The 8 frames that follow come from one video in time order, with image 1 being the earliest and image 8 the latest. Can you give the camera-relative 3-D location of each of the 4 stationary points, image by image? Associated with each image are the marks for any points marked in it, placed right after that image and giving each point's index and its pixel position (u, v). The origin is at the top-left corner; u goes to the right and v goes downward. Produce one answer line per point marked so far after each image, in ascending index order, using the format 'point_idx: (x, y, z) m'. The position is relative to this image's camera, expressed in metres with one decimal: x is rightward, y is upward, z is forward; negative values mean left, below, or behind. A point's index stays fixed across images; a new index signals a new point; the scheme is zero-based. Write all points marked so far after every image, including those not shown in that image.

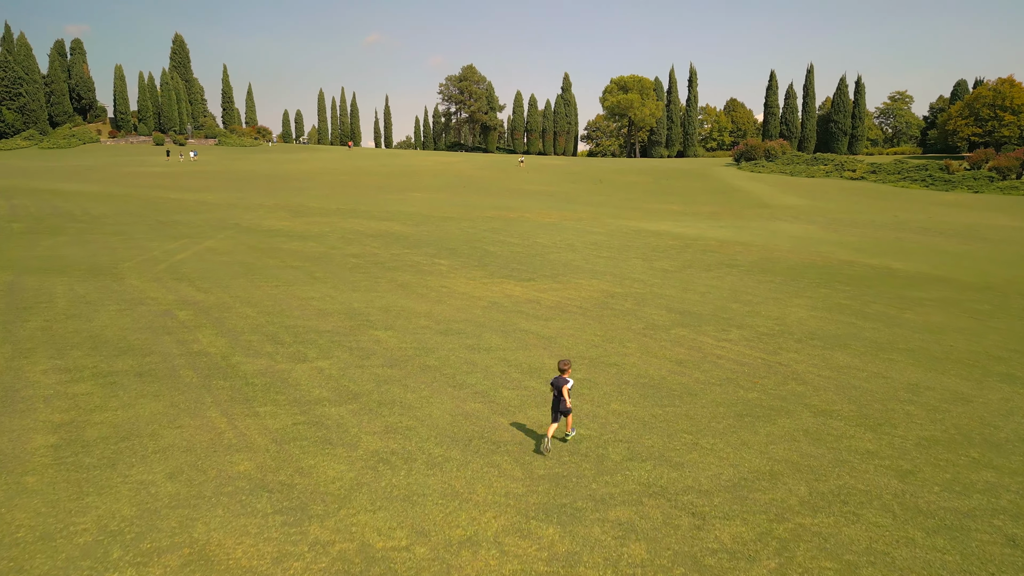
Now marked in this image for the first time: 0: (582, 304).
0: (+1.4, -0.3, +14.3) m
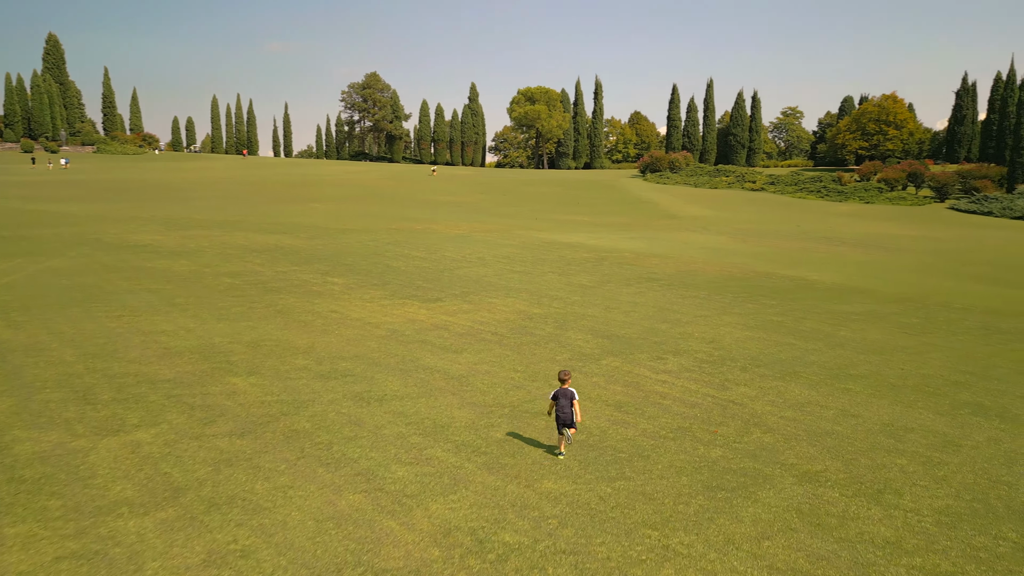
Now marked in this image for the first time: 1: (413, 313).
0: (-0.3, -0.7, +12.3) m
1: (-1.9, -0.5, +13.6) m
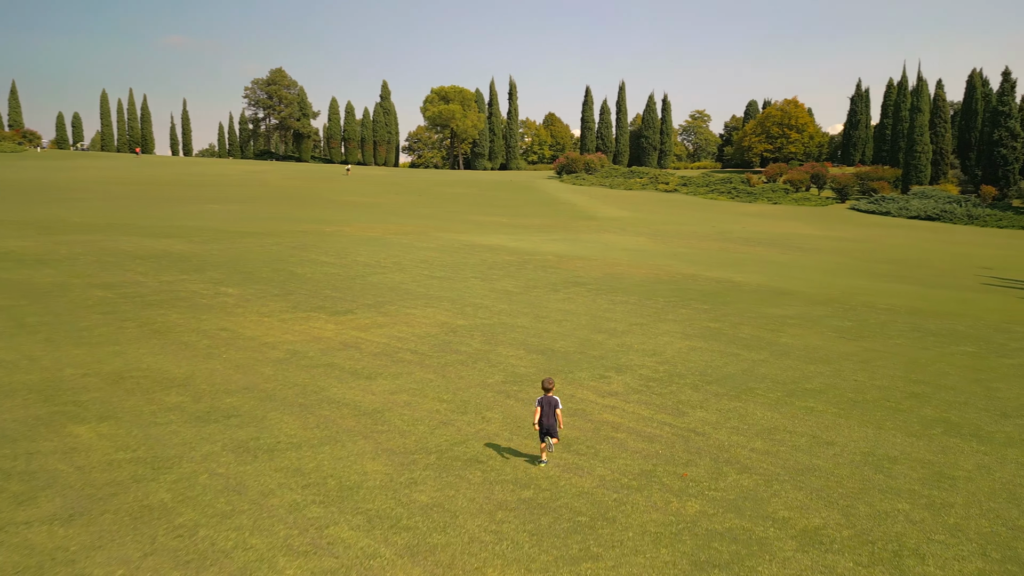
0: (-1.4, -0.9, +10.8) m
1: (-3.2, -0.7, +11.9) m
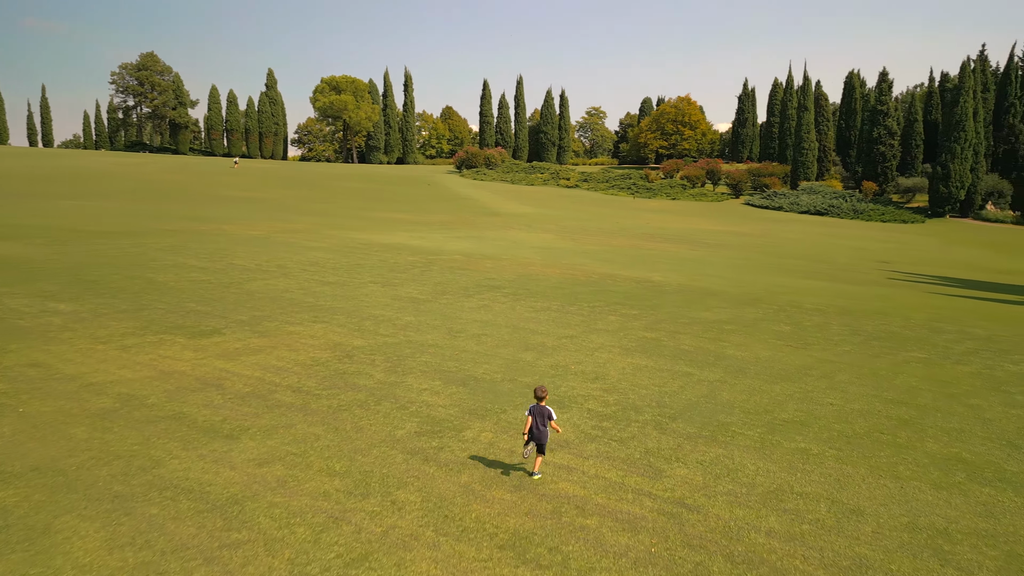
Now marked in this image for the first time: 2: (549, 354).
0: (-2.5, -1.1, +8.4) m
1: (-4.3, -0.9, +9.3) m
2: (+0.5, -1.0, +10.6) m
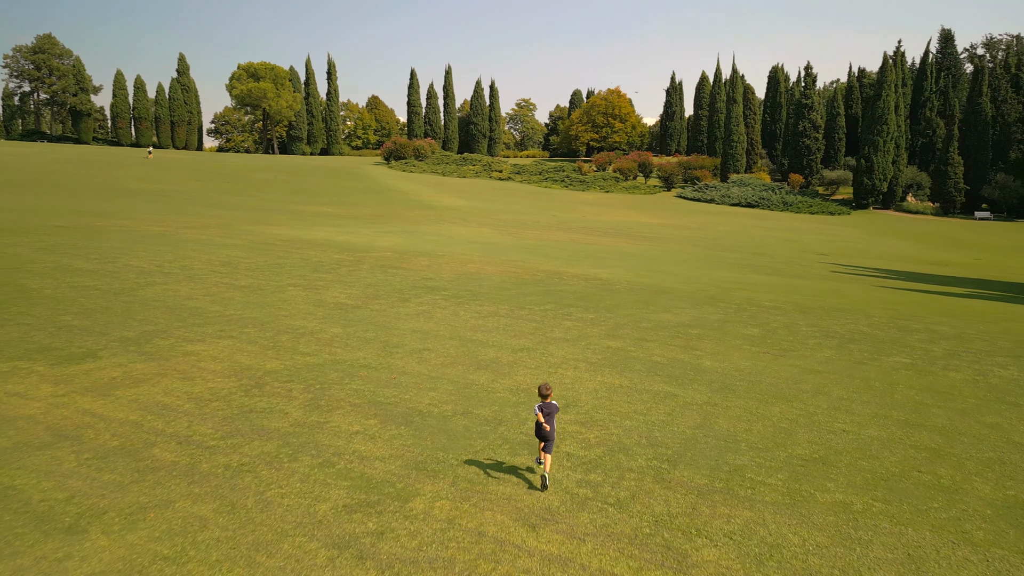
0: (-2.9, -1.2, +6.4) m
1: (-4.8, -1.1, +7.1) m
2: (-0.1, -1.1, +8.9) m
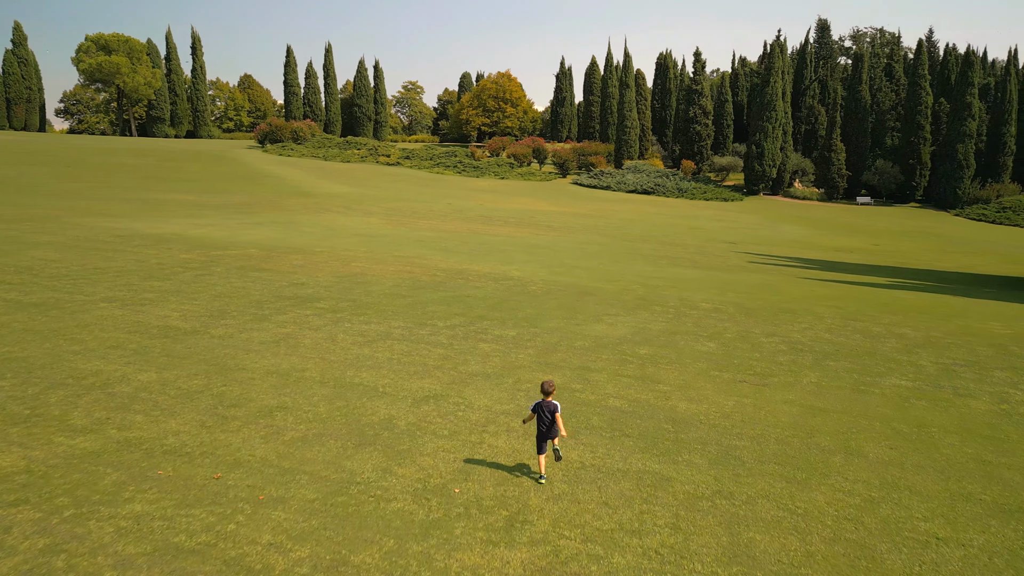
0: (-3.2, -1.6, +2.8) m
1: (-5.2, -1.5, +3.2) m
2: (-0.8, -1.3, +5.6) m
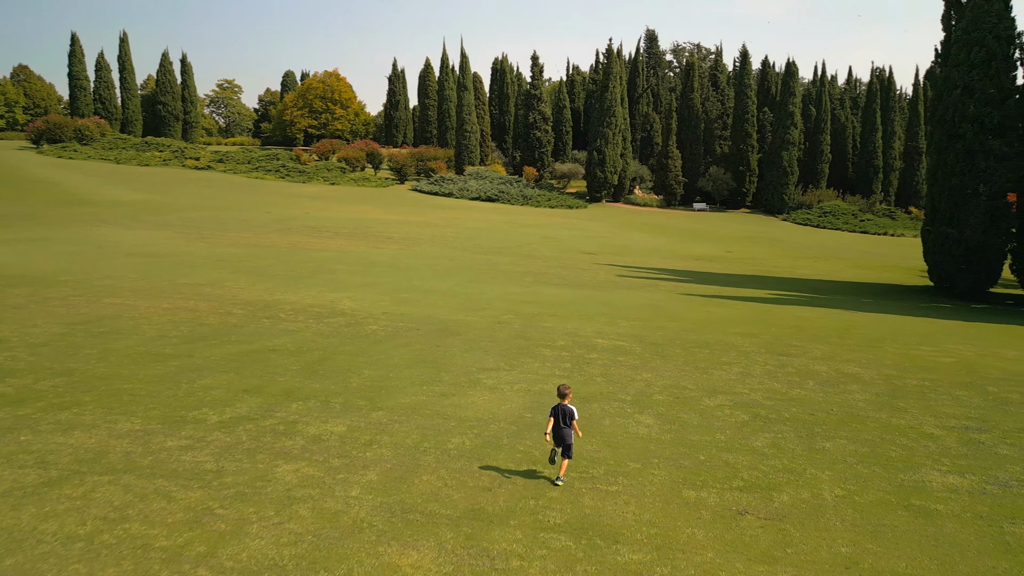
0: (-2.9, -2.1, -2.0) m
1: (-5.0, -2.1, -2.1) m
2: (-1.2, -1.8, +1.2) m
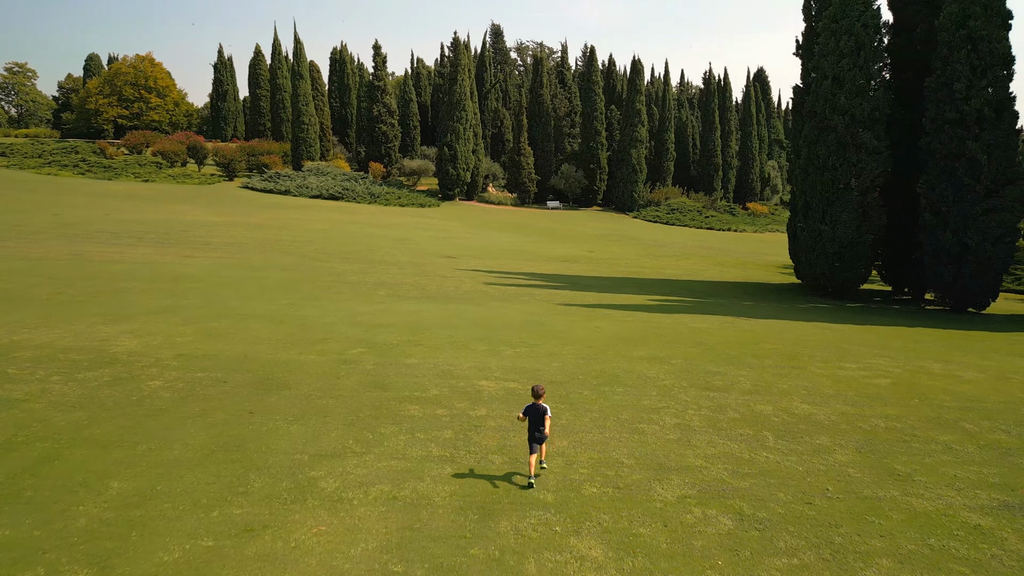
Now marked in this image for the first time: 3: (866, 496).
0: (-1.8, -2.5, -5.5) m
1: (-3.8, -2.5, -6.0) m
2: (-0.8, -2.2, -2.0) m
3: (+2.7, -1.6, +5.7) m
